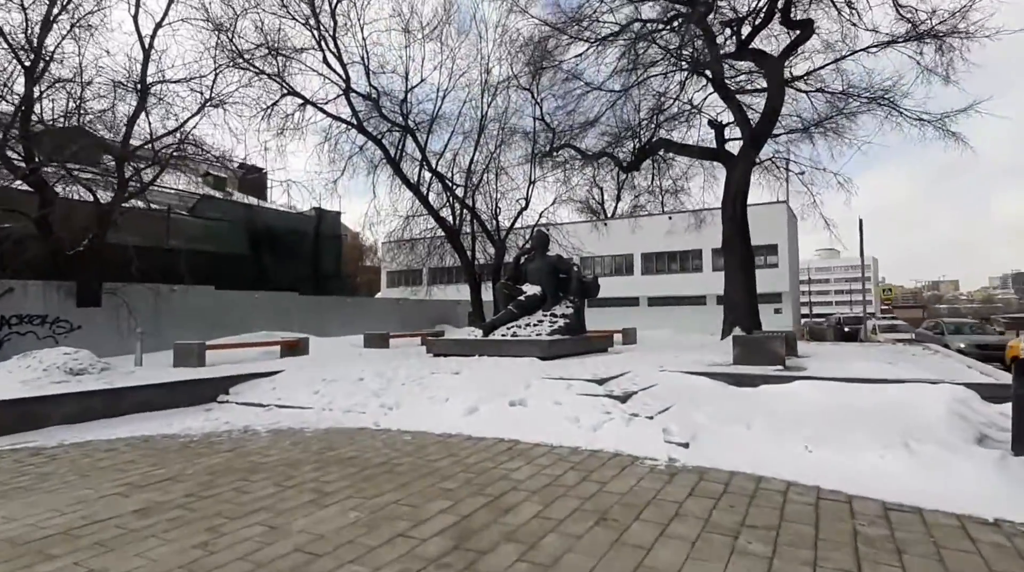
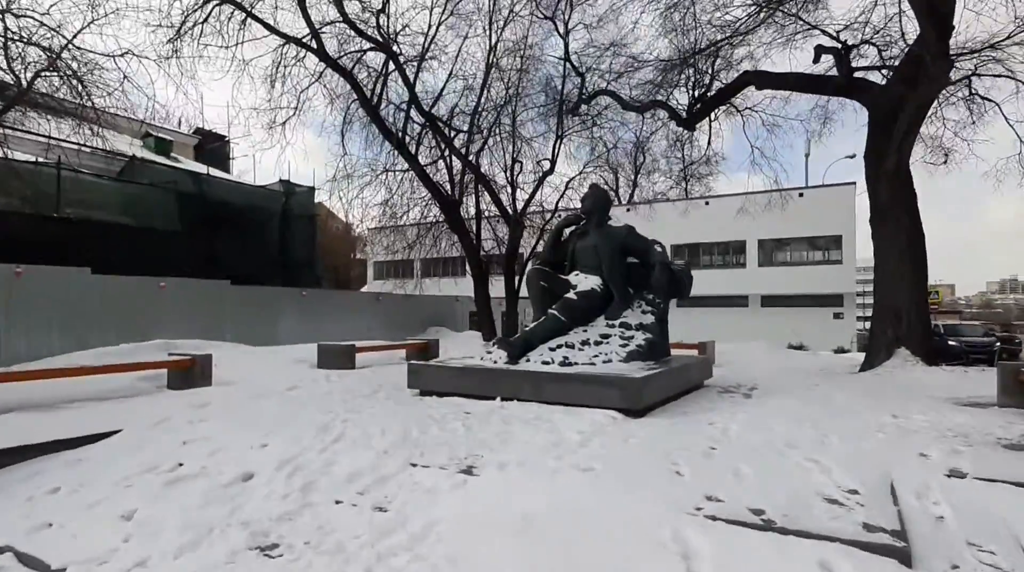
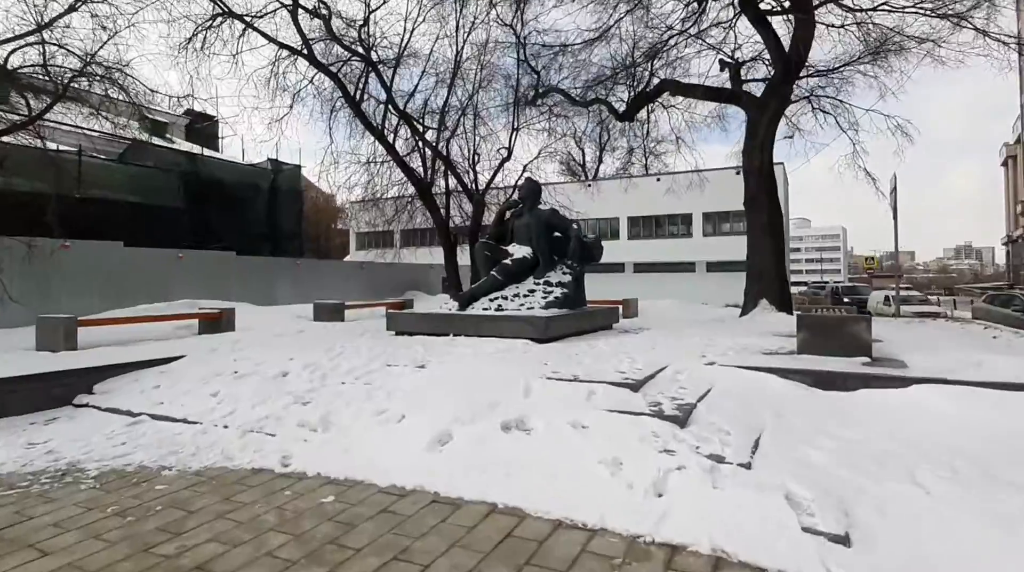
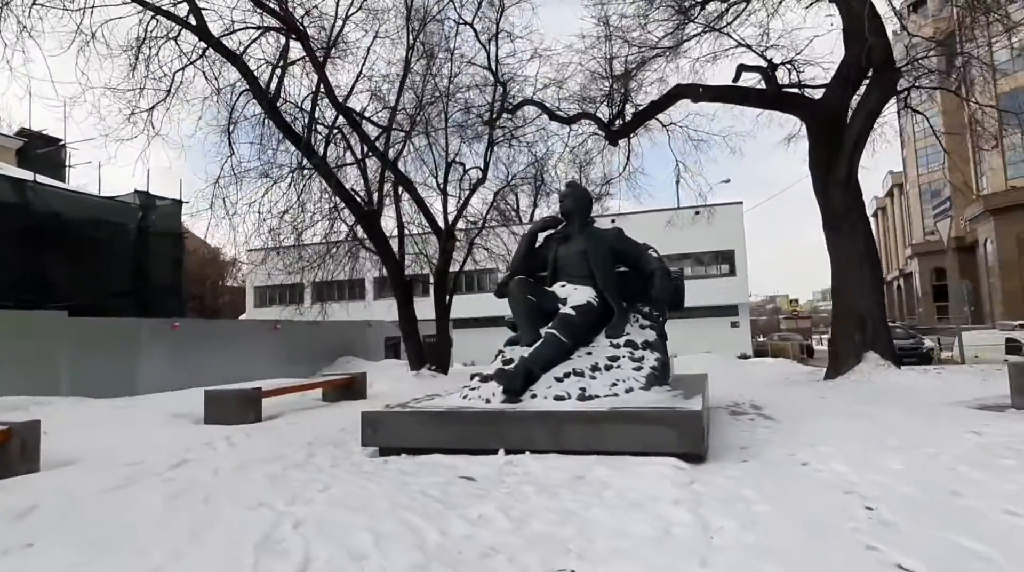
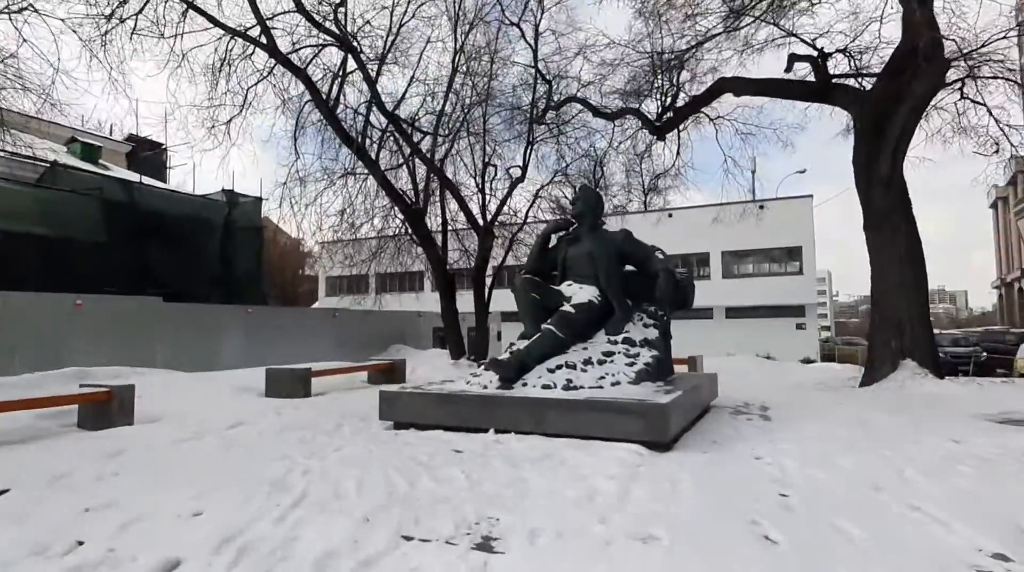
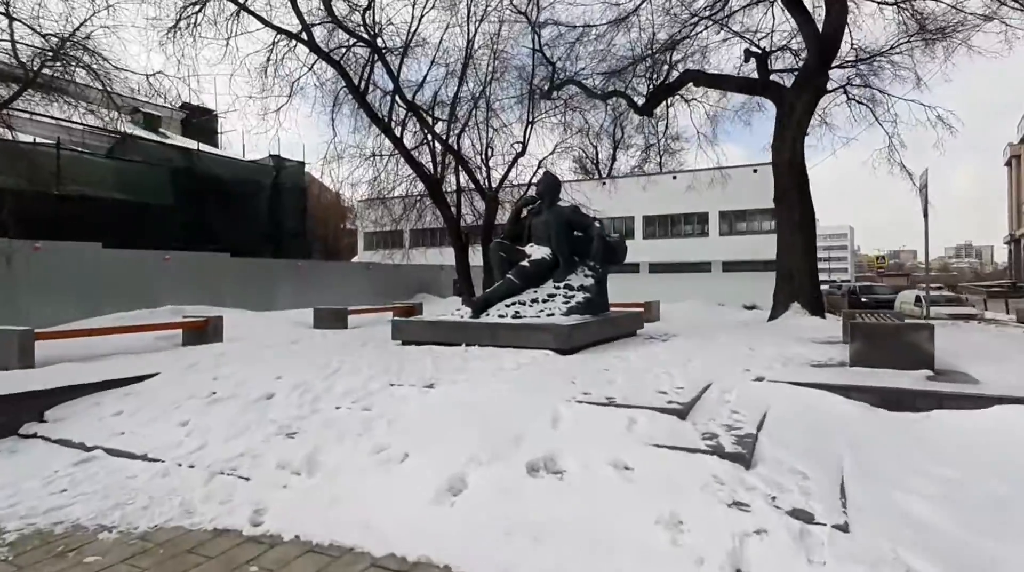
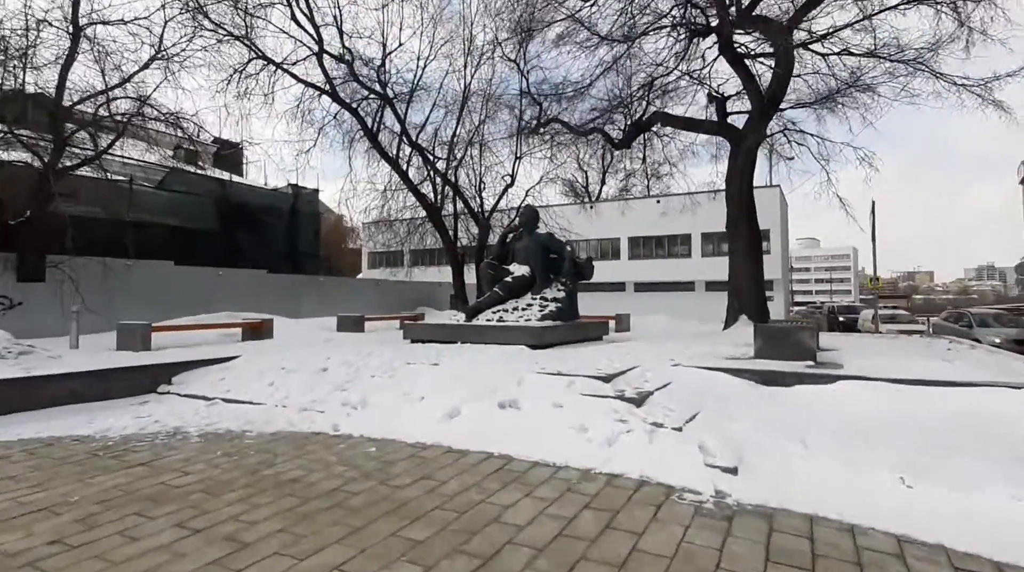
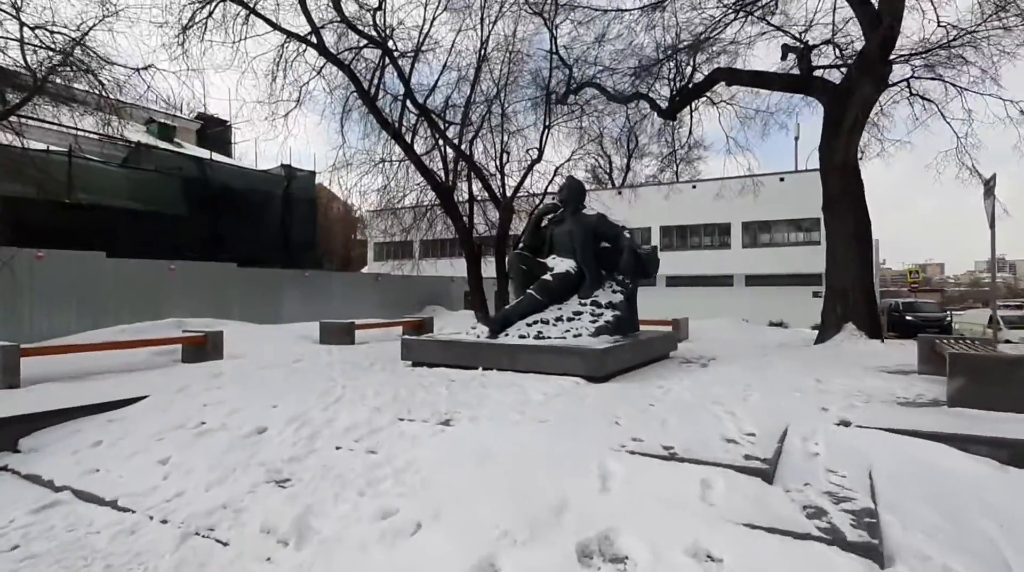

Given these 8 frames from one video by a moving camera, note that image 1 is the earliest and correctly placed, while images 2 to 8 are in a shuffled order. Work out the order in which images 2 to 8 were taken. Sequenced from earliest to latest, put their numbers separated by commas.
7, 3, 6, 8, 2, 5, 4
